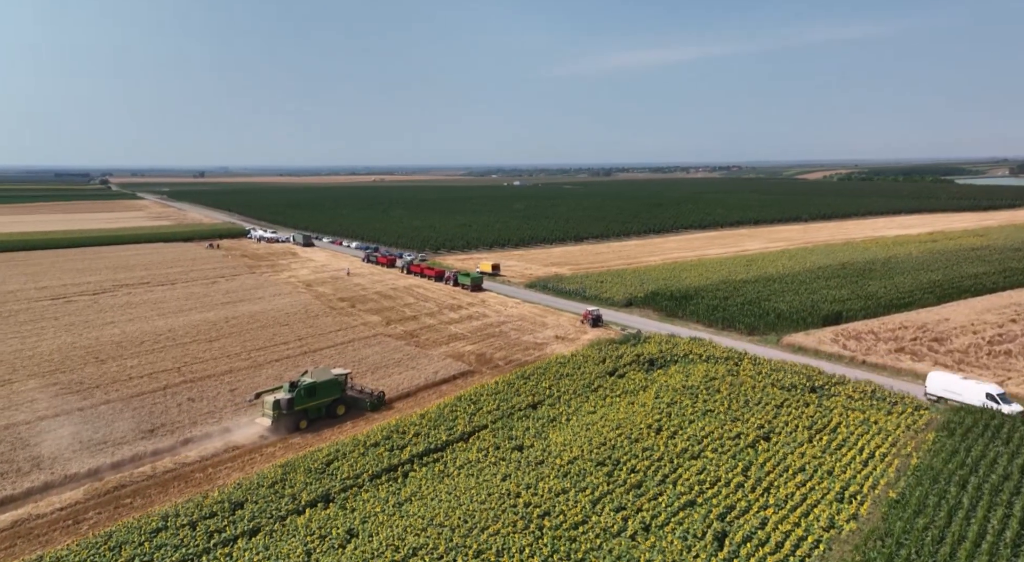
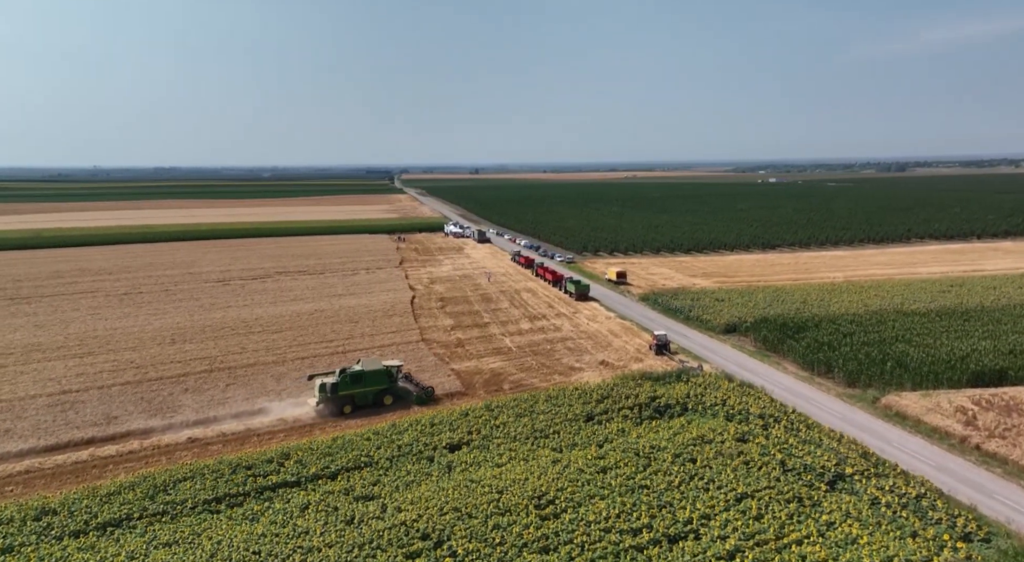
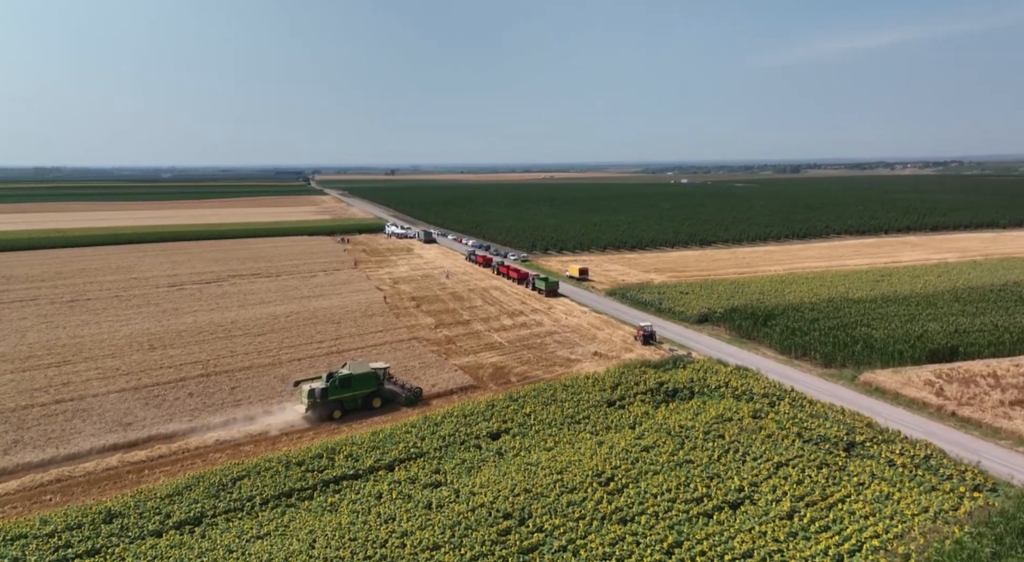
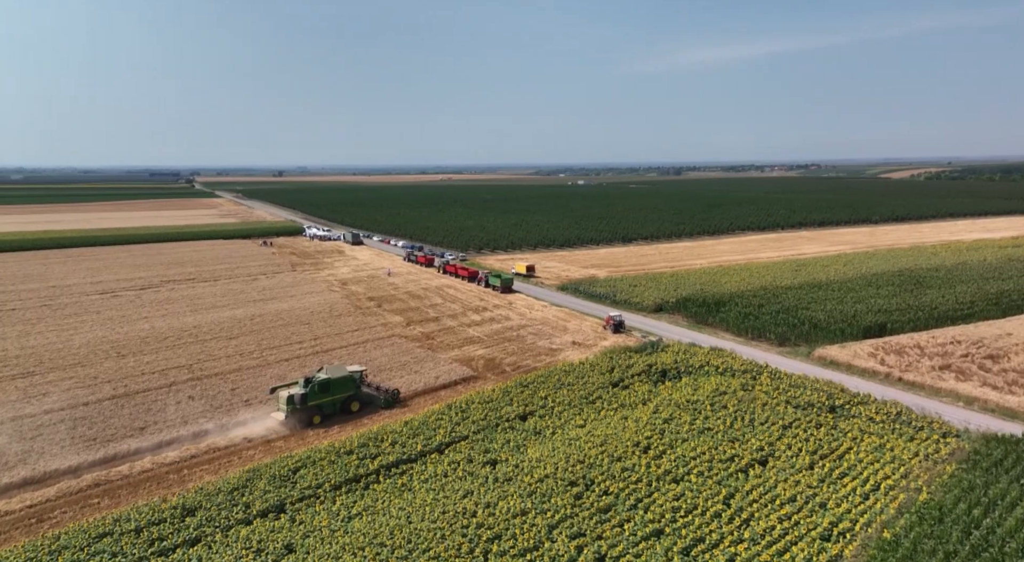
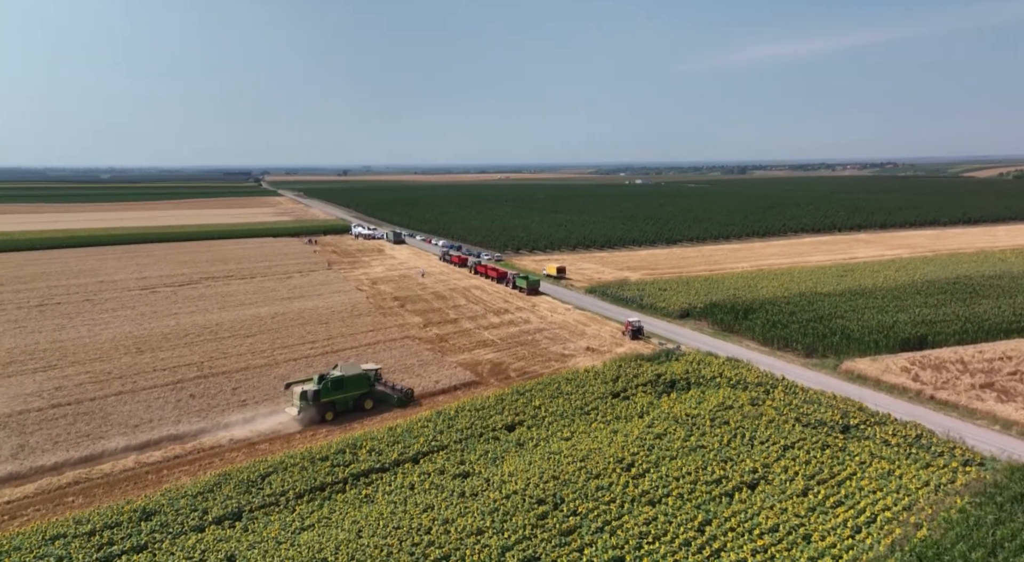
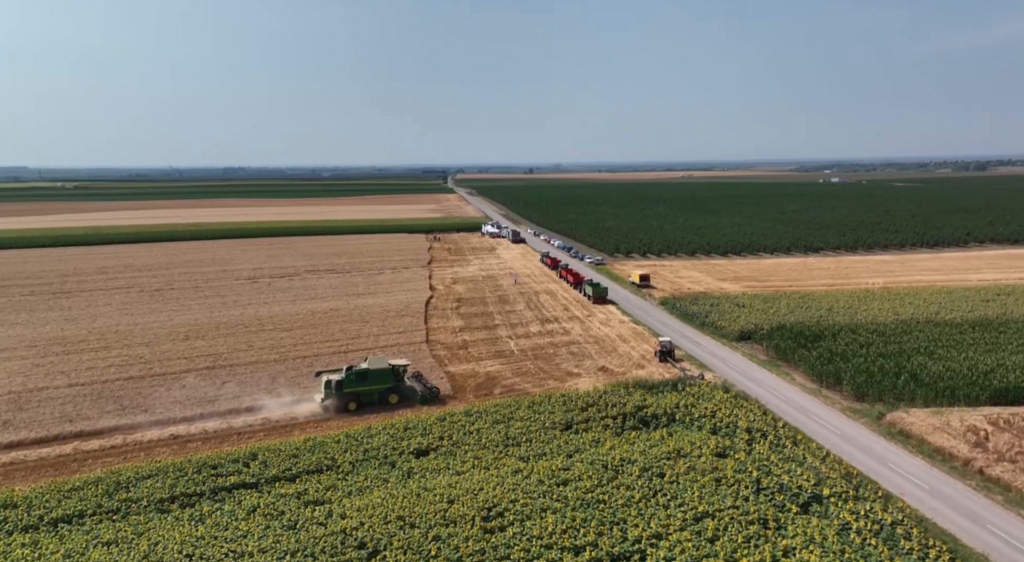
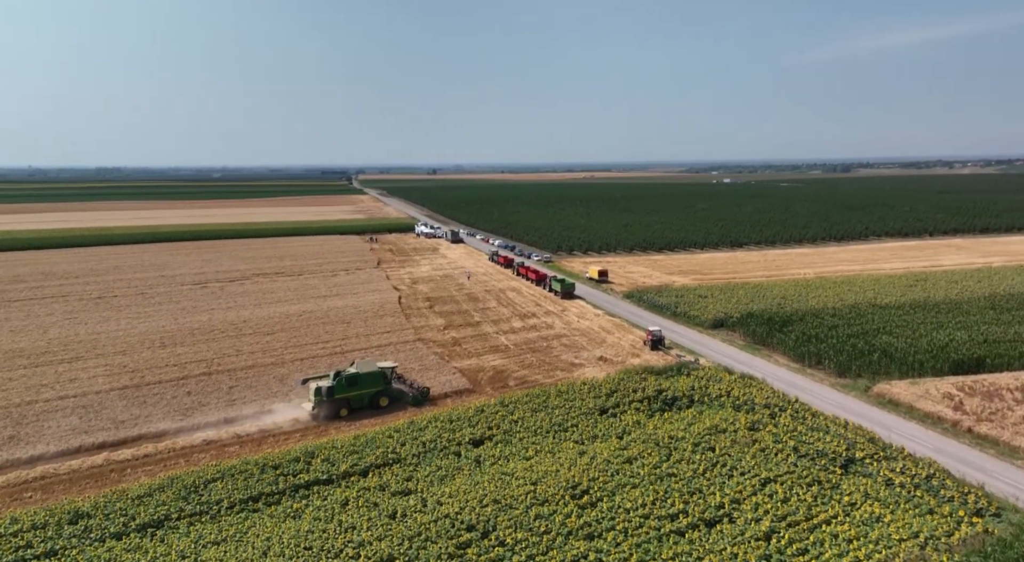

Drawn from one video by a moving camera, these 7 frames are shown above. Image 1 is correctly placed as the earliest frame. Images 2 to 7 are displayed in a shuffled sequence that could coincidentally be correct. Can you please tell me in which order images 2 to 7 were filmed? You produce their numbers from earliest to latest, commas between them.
4, 5, 3, 7, 2, 6
